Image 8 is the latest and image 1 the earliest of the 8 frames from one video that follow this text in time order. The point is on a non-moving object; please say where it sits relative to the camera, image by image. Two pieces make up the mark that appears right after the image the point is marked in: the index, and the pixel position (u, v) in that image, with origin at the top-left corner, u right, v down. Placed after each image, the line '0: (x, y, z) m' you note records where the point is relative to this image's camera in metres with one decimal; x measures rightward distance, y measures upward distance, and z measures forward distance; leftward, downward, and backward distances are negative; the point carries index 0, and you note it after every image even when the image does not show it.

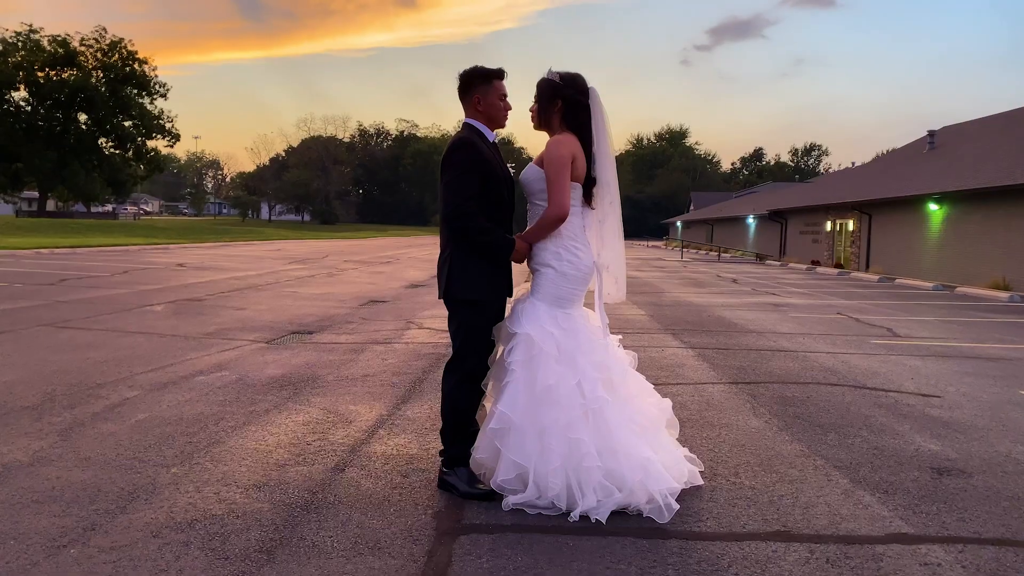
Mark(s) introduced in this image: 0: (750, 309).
0: (+3.3, -0.3, +11.2) m
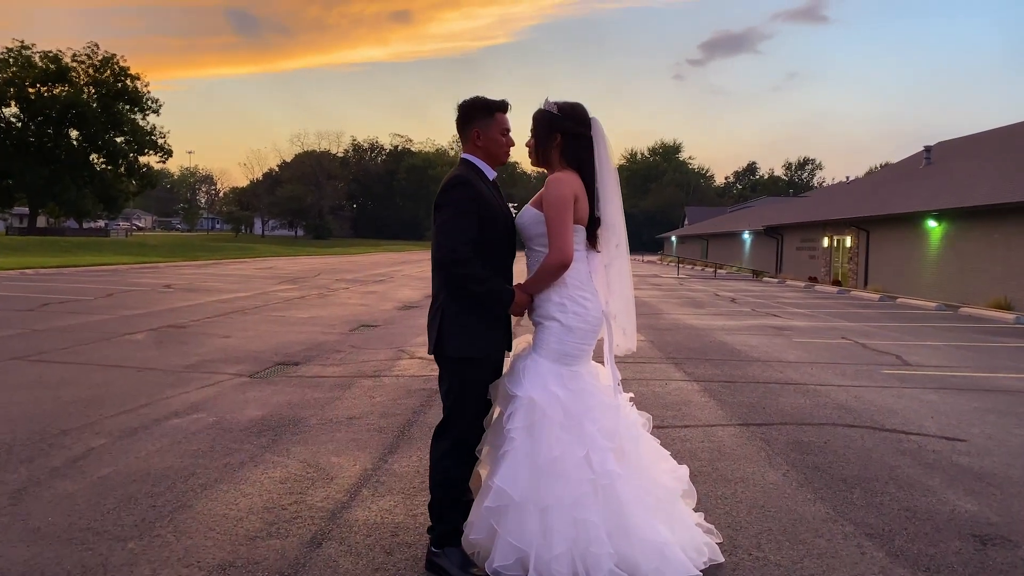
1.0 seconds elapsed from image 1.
0: (+3.2, -0.6, +10.9) m
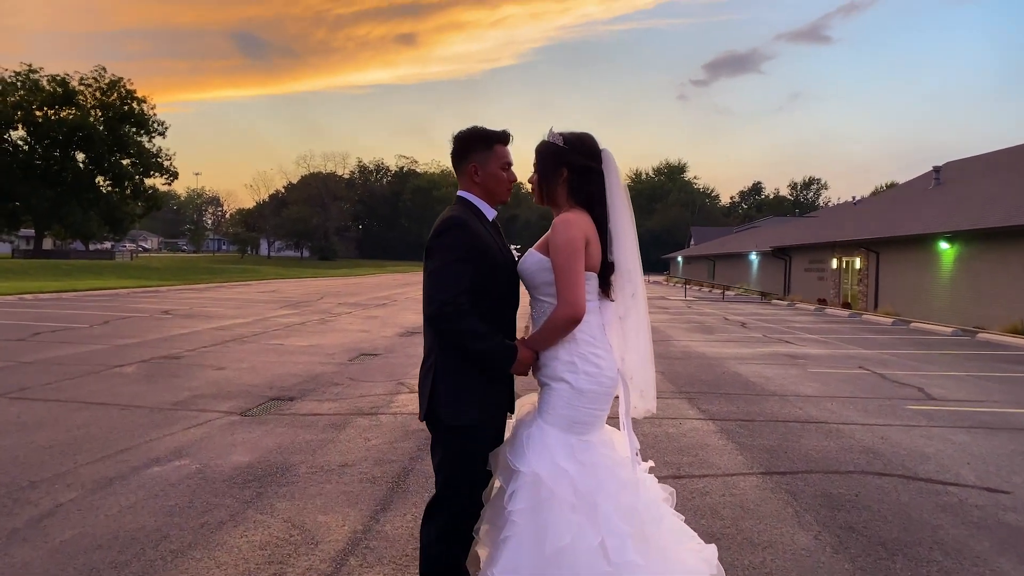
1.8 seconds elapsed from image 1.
0: (+3.3, -1.0, +10.5) m
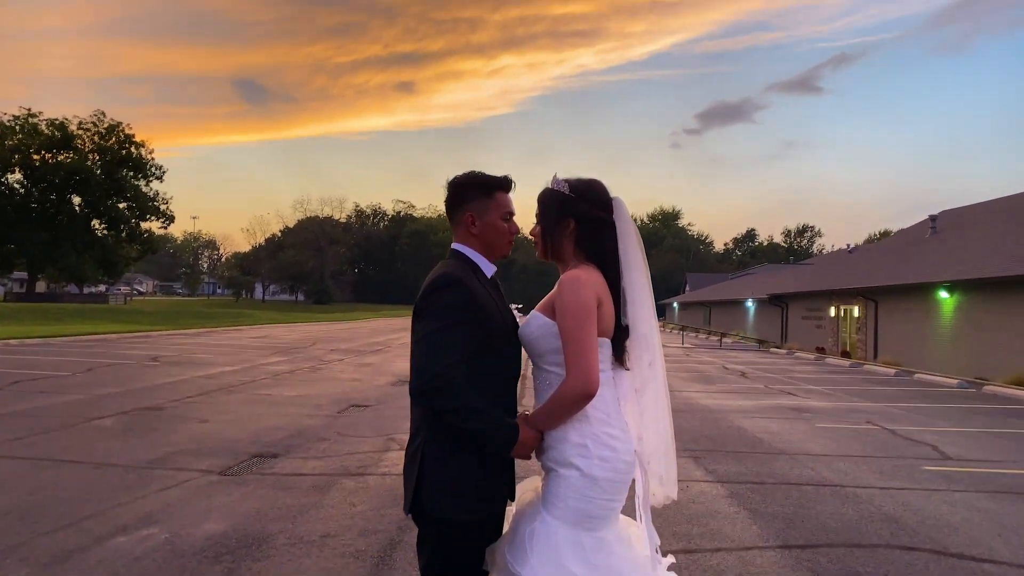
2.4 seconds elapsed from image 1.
0: (+3.2, -1.6, +10.1) m
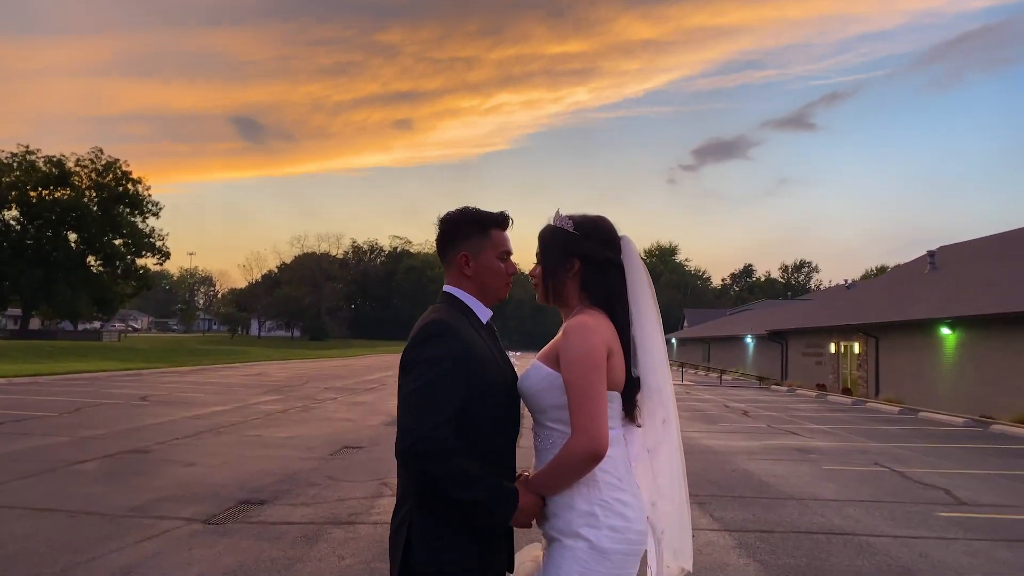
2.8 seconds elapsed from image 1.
0: (+3.2, -2.1, +9.9) m
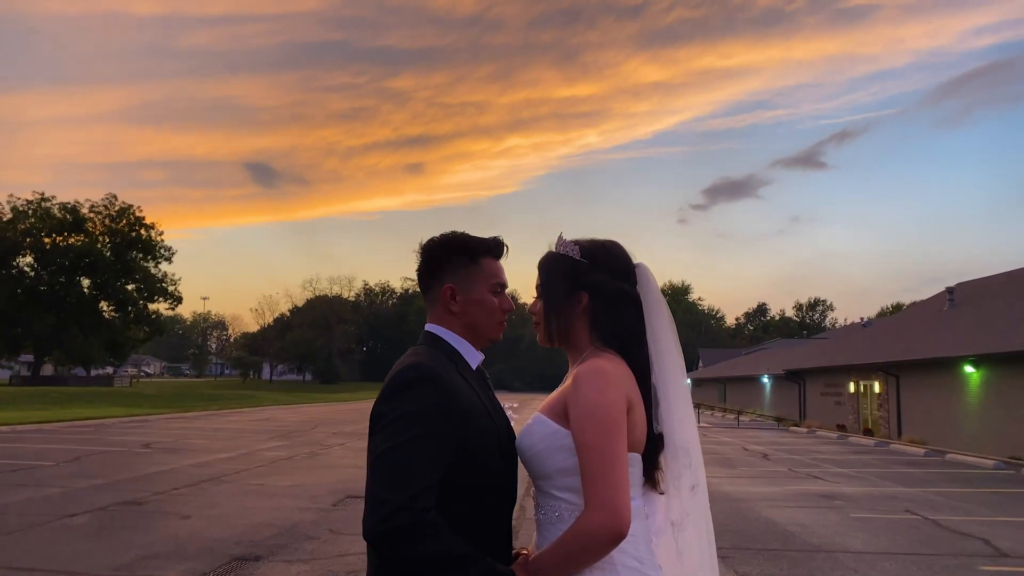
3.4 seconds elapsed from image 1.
0: (+3.3, -2.5, +9.4) m
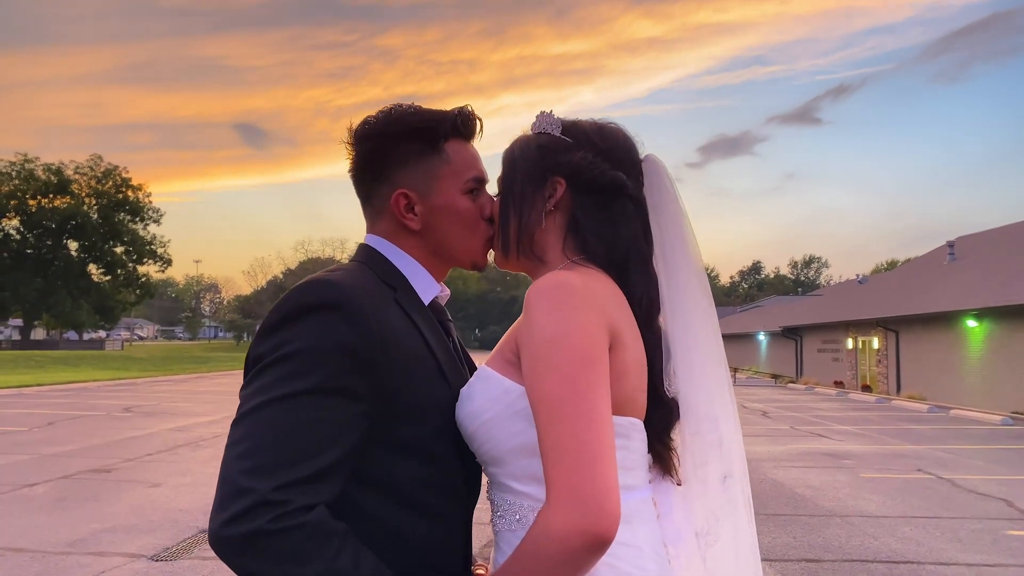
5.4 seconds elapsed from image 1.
0: (+3.2, -1.9, +8.9) m
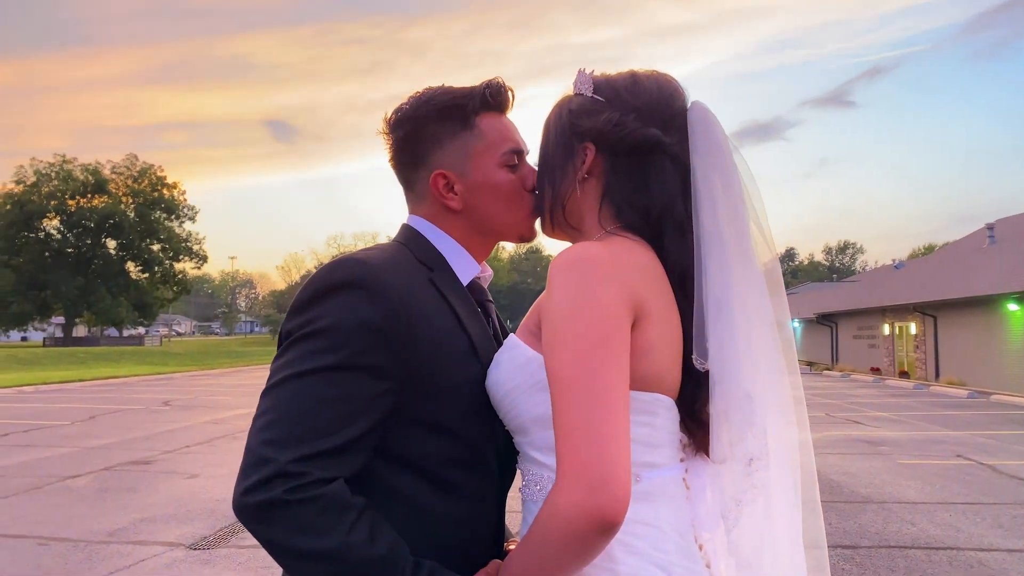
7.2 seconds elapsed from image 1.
0: (+3.6, -1.8, +8.8) m
